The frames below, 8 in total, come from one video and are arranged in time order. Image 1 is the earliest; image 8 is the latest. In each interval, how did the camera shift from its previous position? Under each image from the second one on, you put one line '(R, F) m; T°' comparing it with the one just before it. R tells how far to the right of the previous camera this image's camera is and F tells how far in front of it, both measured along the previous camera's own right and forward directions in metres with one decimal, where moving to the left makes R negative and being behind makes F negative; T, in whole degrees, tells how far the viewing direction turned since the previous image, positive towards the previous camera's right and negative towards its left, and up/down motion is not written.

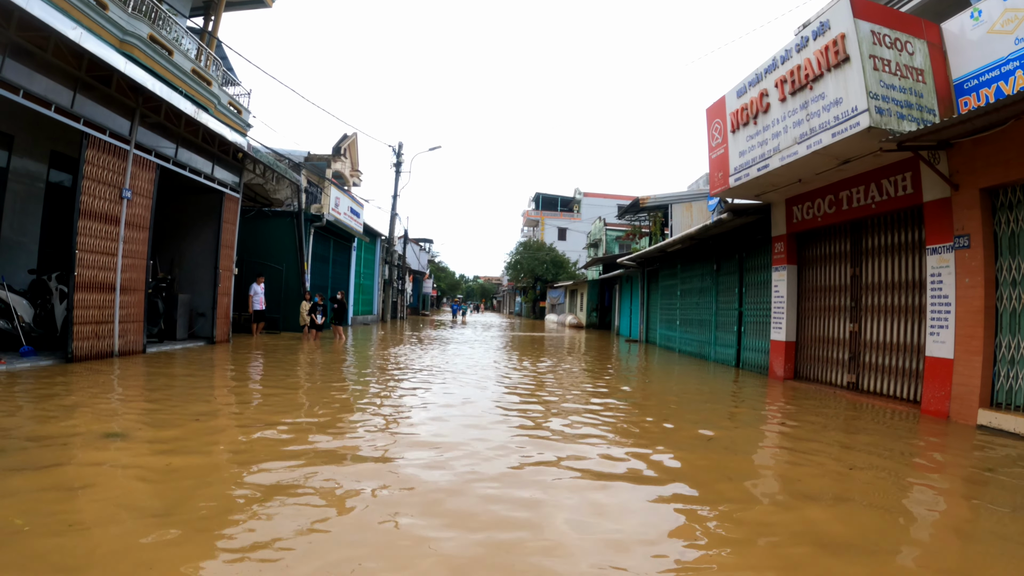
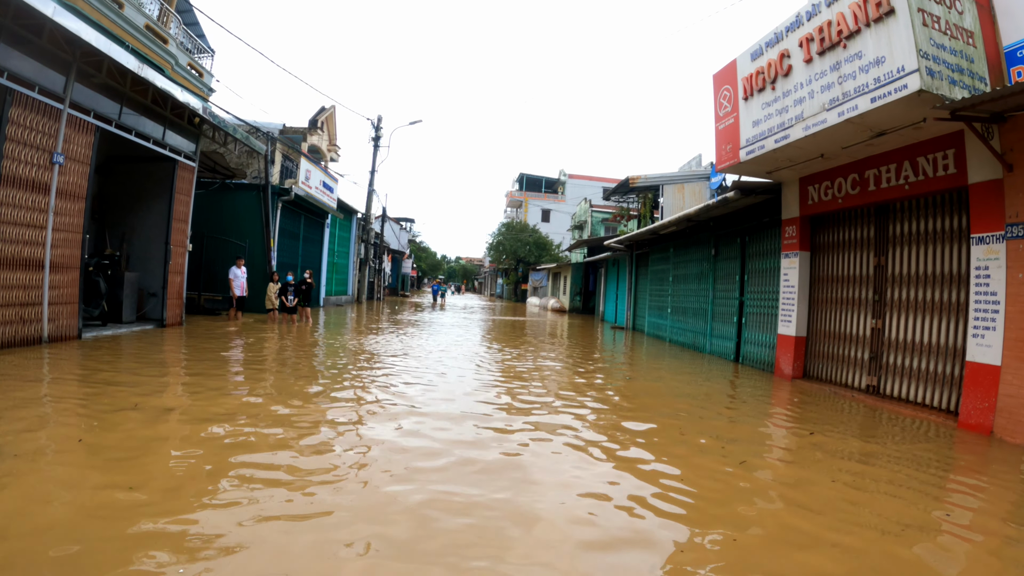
(0.0, +0.7) m; +2°
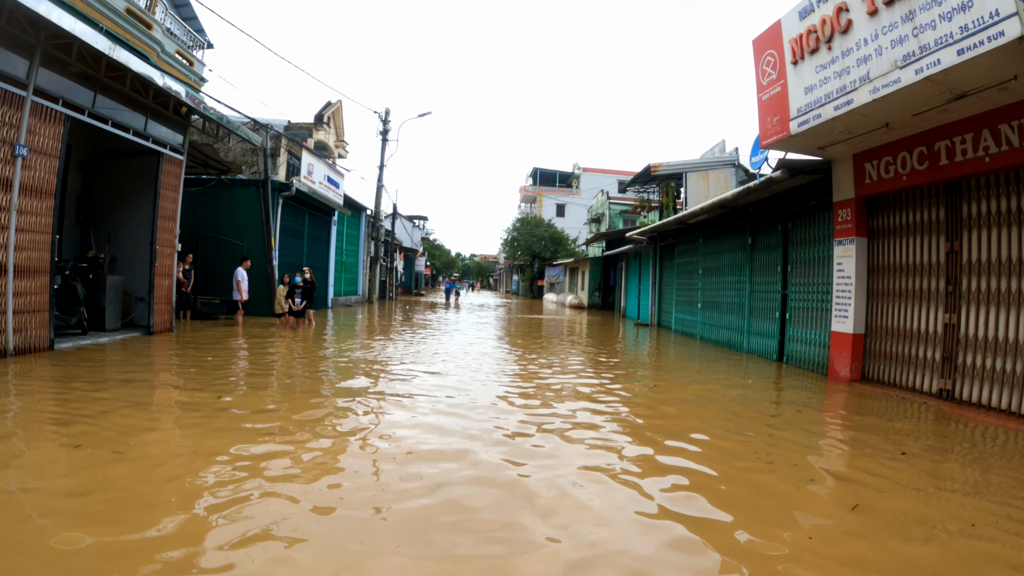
(0.0, +0.8) m; -2°
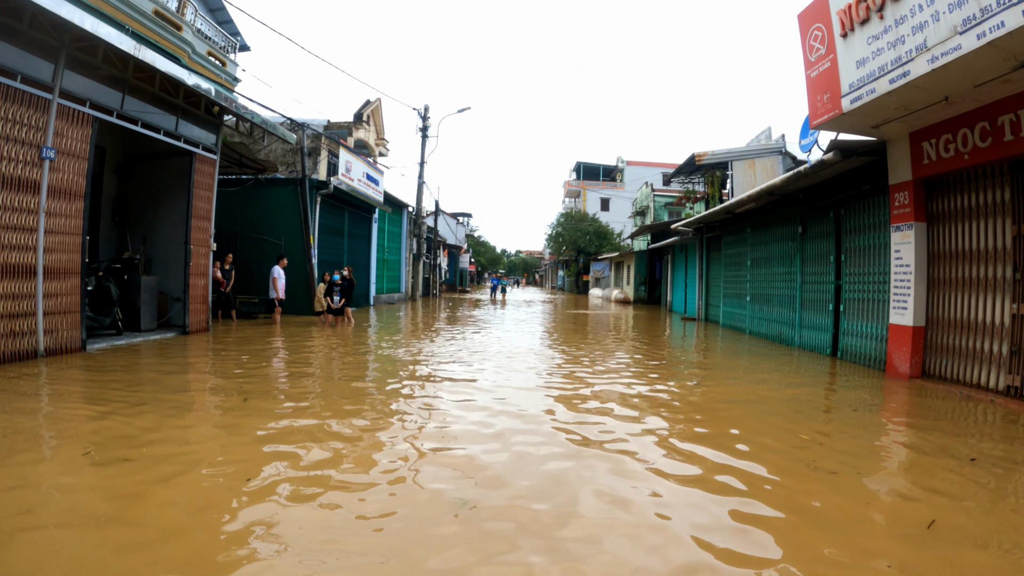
(+0.2, +0.5) m; -5°
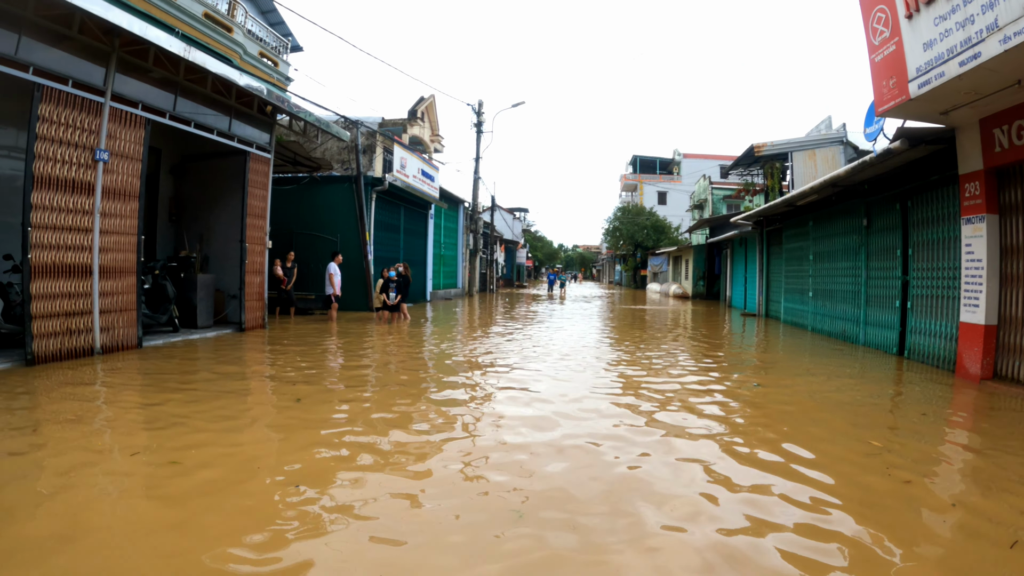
(+0.3, +0.2) m; -6°
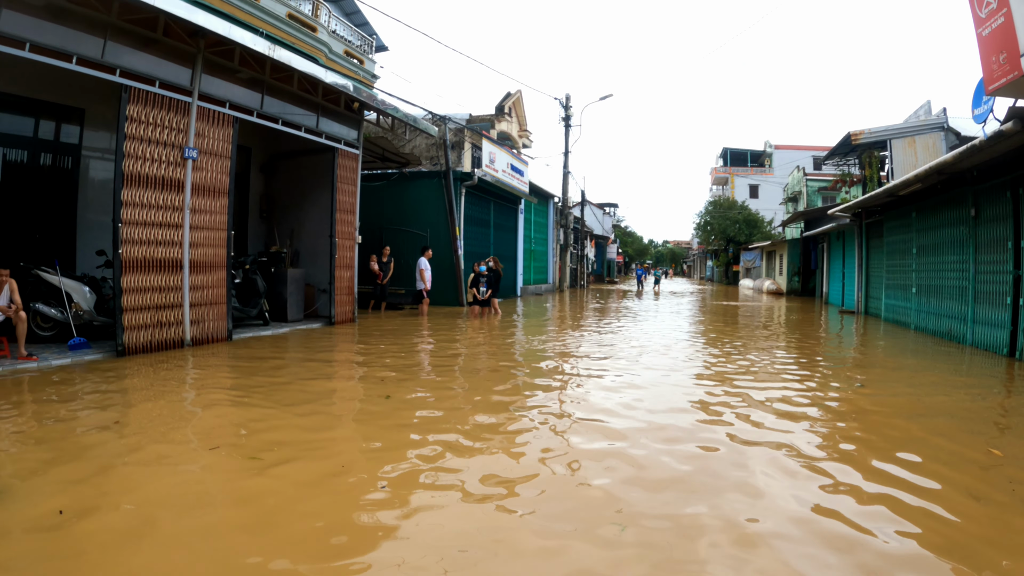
(-0.2, +0.5) m; -8°
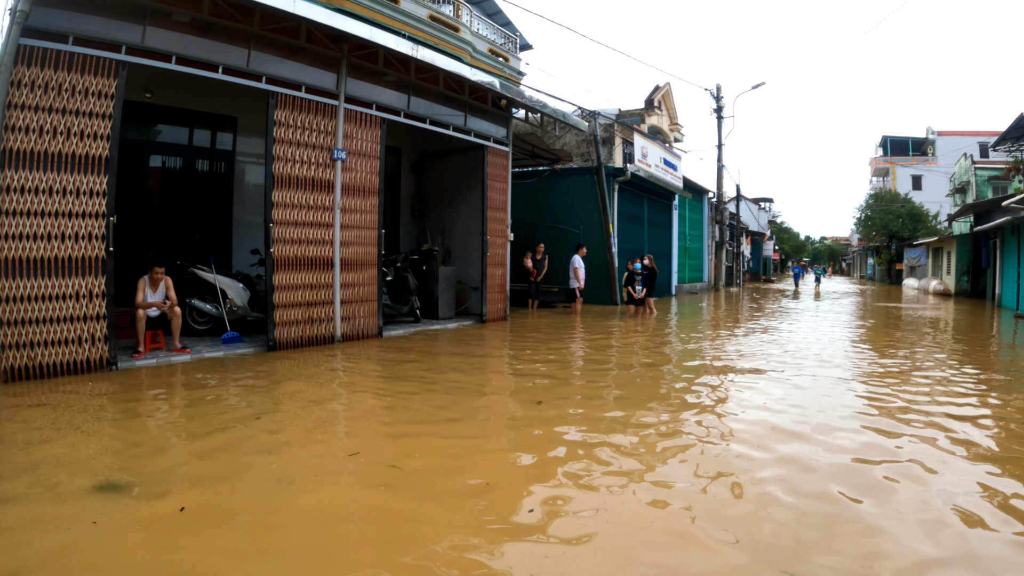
(-0.7, +0.7) m; -11°
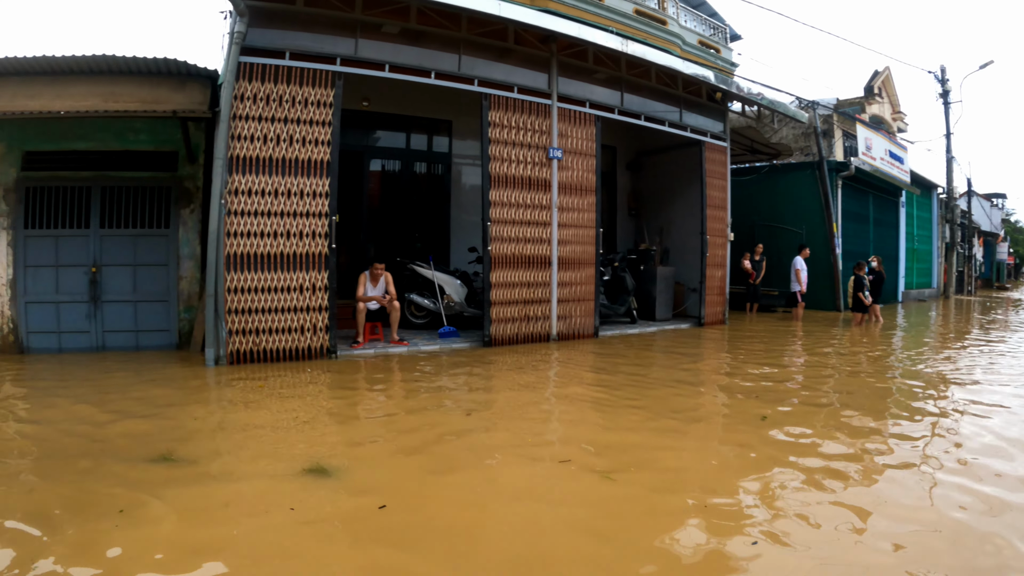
(-0.9, 0.0) m; -12°
